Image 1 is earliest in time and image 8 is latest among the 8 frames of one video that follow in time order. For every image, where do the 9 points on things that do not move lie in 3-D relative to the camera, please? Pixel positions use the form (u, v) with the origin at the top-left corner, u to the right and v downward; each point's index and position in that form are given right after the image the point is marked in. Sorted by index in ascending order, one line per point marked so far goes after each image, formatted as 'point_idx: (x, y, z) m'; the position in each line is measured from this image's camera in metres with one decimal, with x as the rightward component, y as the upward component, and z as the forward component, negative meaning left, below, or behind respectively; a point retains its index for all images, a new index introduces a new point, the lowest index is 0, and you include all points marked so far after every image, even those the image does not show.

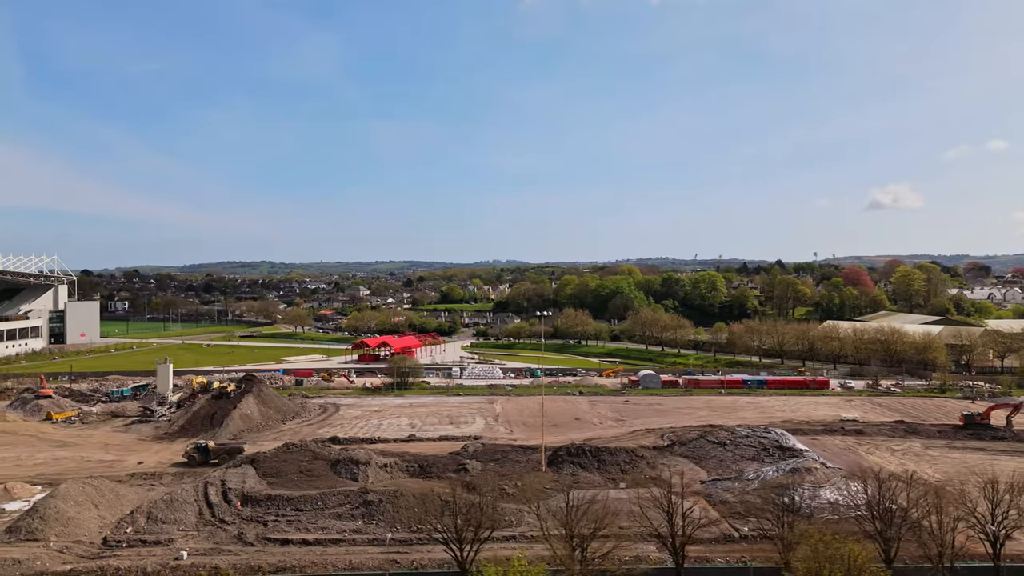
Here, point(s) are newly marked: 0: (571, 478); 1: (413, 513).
0: (+1.1, -3.7, +18.8) m
1: (-1.6, -3.6, +15.8) m
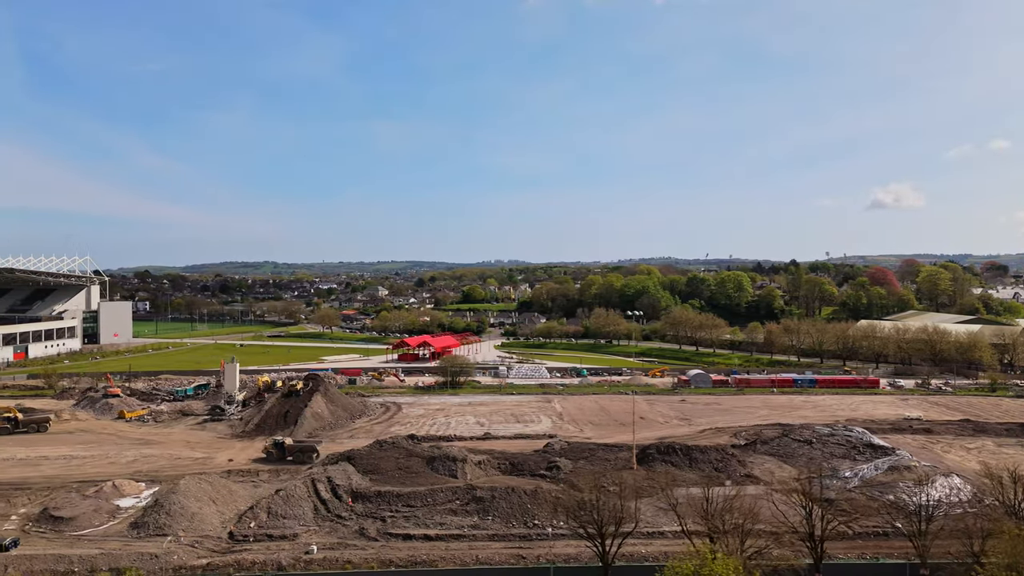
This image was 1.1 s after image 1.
0: (+3.0, -3.6, +19.0) m
1: (+0.3, -3.6, +16.0) m
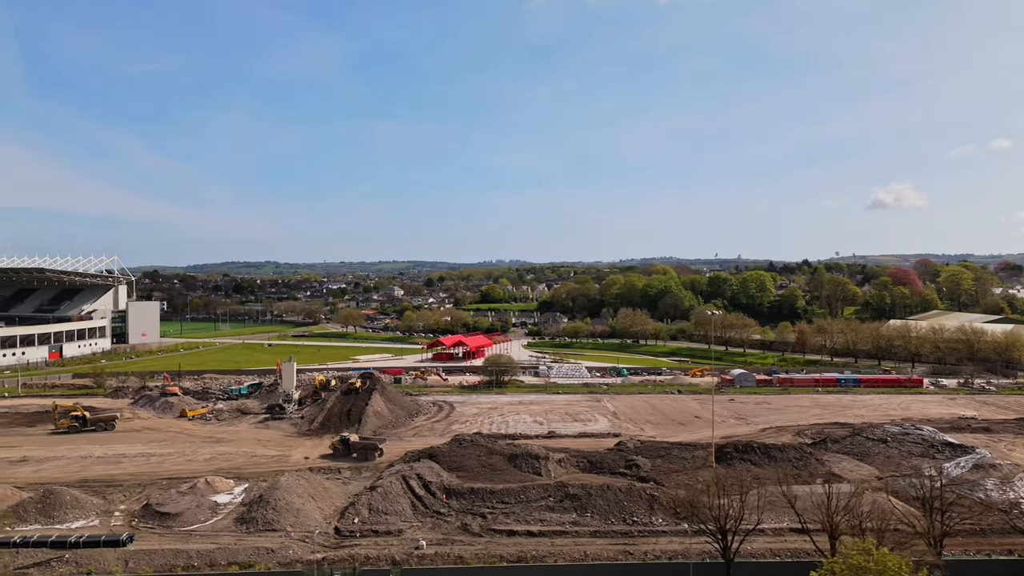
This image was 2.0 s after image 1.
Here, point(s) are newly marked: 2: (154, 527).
0: (+4.6, -3.6, +19.1) m
1: (+1.9, -3.6, +16.1) m
2: (-5.6, -3.7, +15.2) m
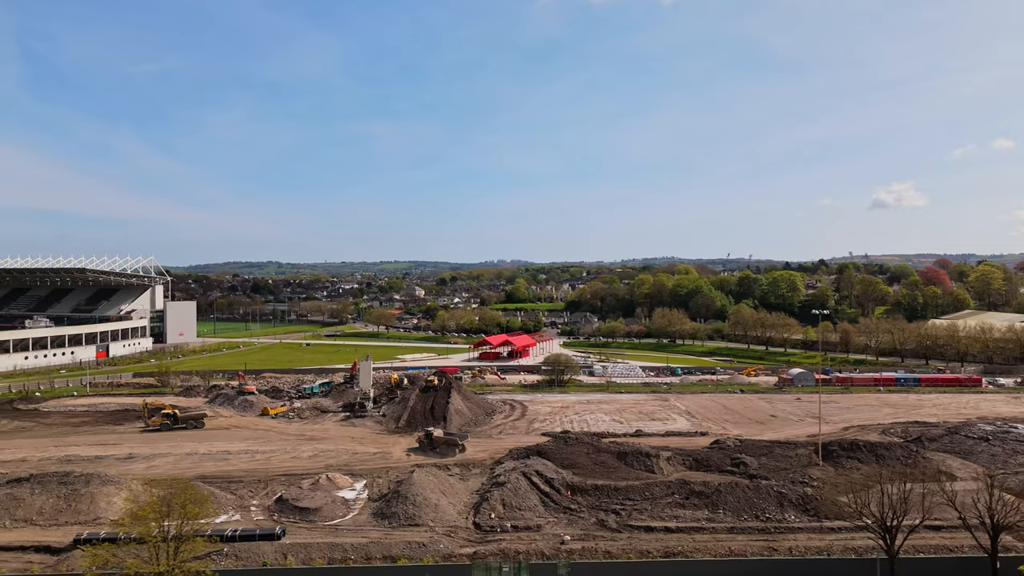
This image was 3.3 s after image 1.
0: (+6.8, -3.6, +19.2) m
1: (+4.0, -3.6, +16.3) m
2: (-3.4, -3.7, +15.5) m
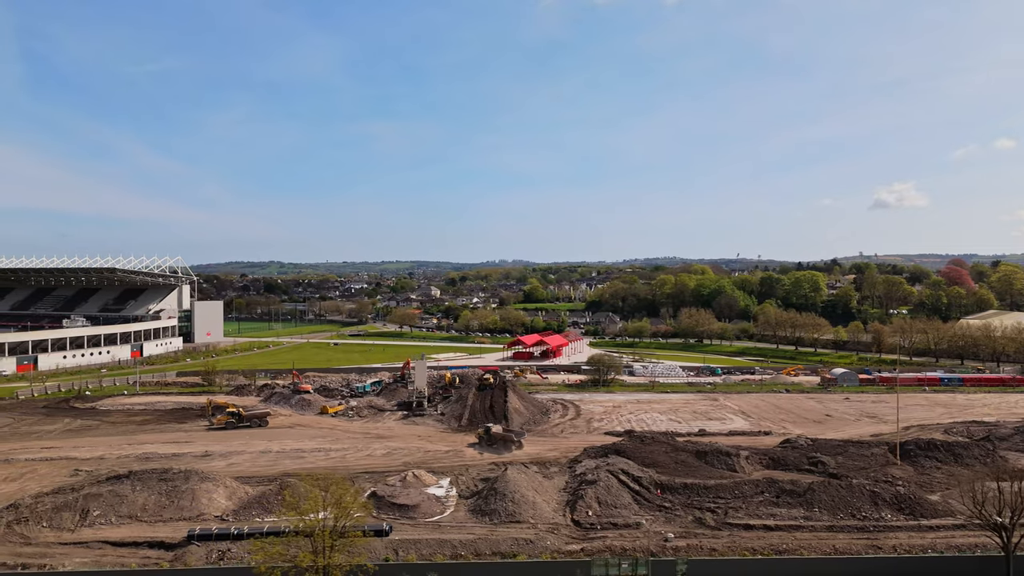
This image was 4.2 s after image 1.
0: (+8.4, -3.6, +19.3) m
1: (+5.6, -3.6, +16.4) m
2: (-1.8, -3.7, +15.7) m
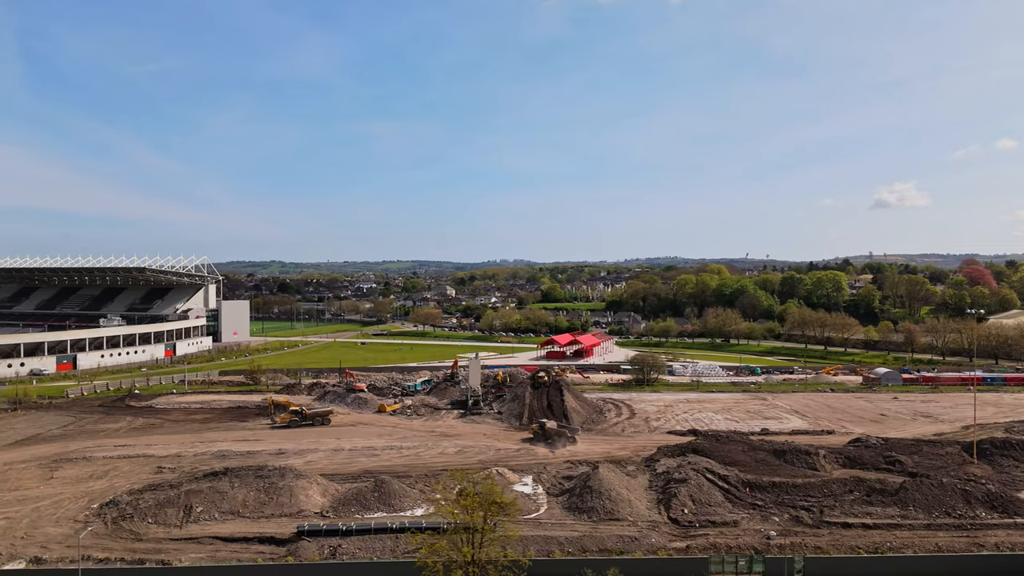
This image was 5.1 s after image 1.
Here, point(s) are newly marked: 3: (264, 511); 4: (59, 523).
0: (+10.1, -3.6, +19.3) m
1: (+7.2, -3.5, +16.5) m
2: (-0.2, -3.7, +15.8) m
3: (-4.1, -3.7, +16.2) m
4: (-7.3, -3.8, +15.7) m
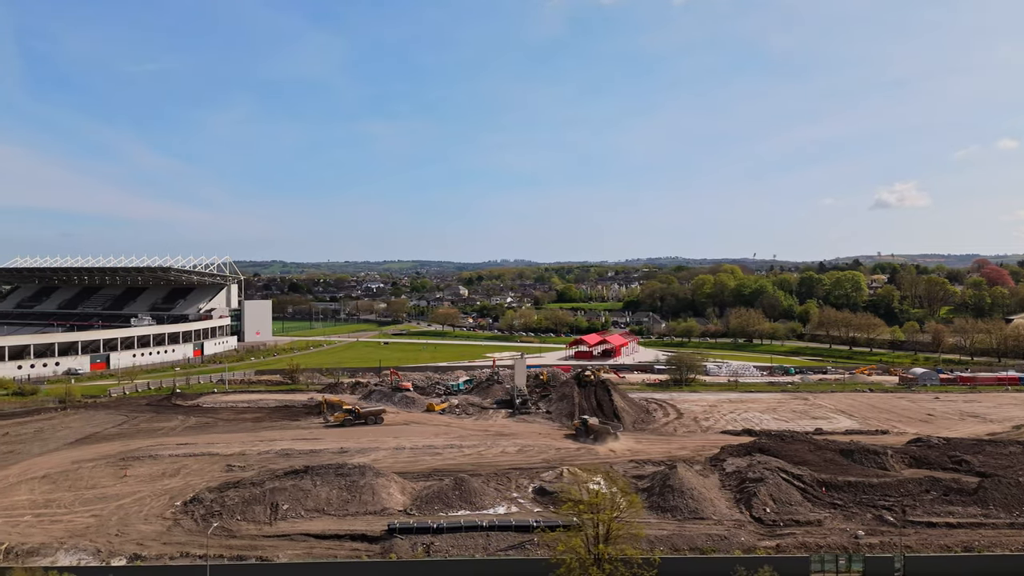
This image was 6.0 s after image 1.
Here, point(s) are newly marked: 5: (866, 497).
0: (+11.5, -3.6, +19.4) m
1: (+8.6, -3.6, +16.5) m
2: (+1.1, -3.7, +15.9) m
3: (-2.7, -3.7, +16.4) m
4: (-5.9, -3.8, +15.9) m
5: (+6.2, -3.6, +17.0) m
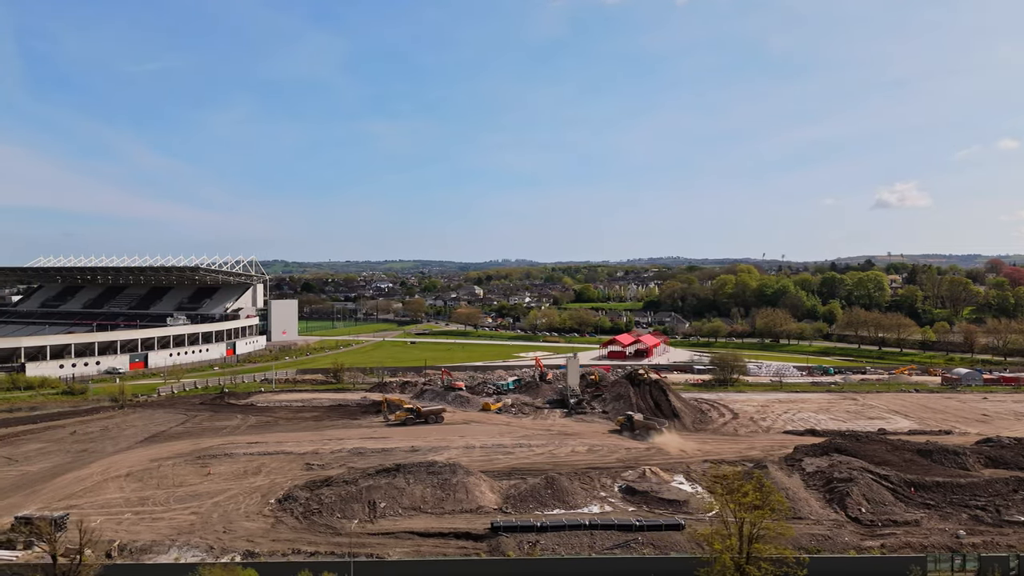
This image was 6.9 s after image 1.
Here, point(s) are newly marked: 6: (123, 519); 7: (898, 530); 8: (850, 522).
0: (+13.1, -3.6, +19.4) m
1: (+10.2, -3.6, +16.6) m
2: (+2.8, -3.7, +16.1) m
3: (-1.1, -3.7, +16.5) m
4: (-4.3, -3.8, +16.1) m
5: (+7.8, -3.7, +17.1) m
6: (-6.5, -3.9, +16.3) m
7: (+6.1, -3.8, +15.4) m
8: (+5.4, -3.8, +15.7) m
